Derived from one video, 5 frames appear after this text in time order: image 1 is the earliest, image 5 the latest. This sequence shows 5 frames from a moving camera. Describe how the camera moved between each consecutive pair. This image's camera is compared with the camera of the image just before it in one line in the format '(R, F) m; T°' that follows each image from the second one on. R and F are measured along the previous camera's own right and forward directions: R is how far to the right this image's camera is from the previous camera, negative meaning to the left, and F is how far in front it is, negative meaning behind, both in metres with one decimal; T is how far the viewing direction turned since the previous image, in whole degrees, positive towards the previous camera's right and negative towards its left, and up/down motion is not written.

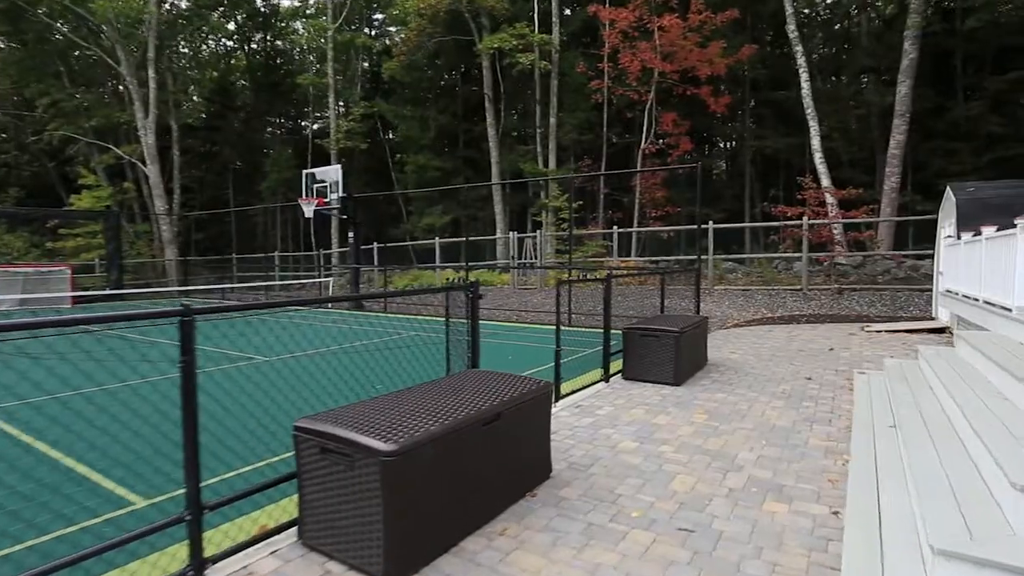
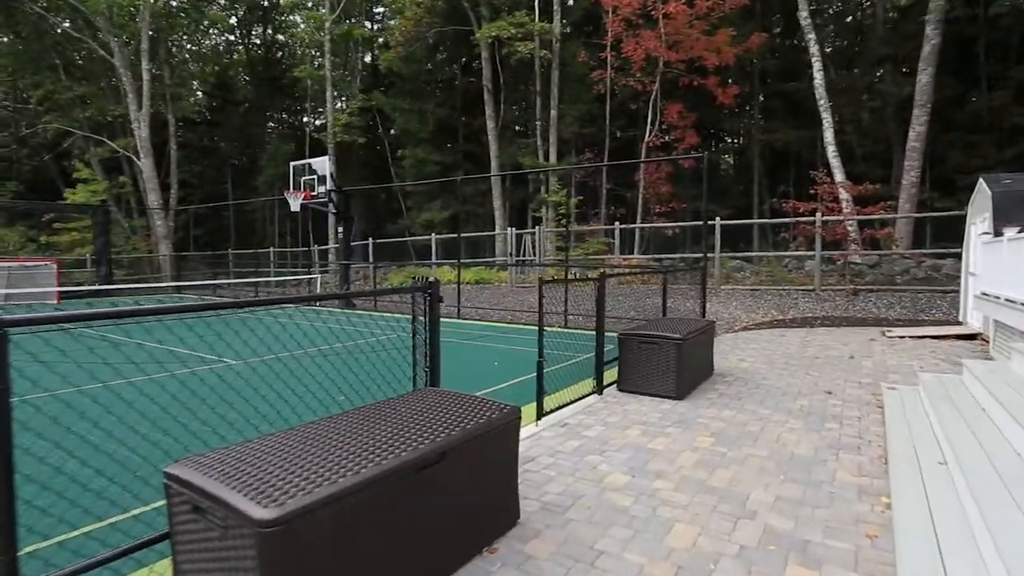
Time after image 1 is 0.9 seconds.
(+0.2, +0.5) m; -1°
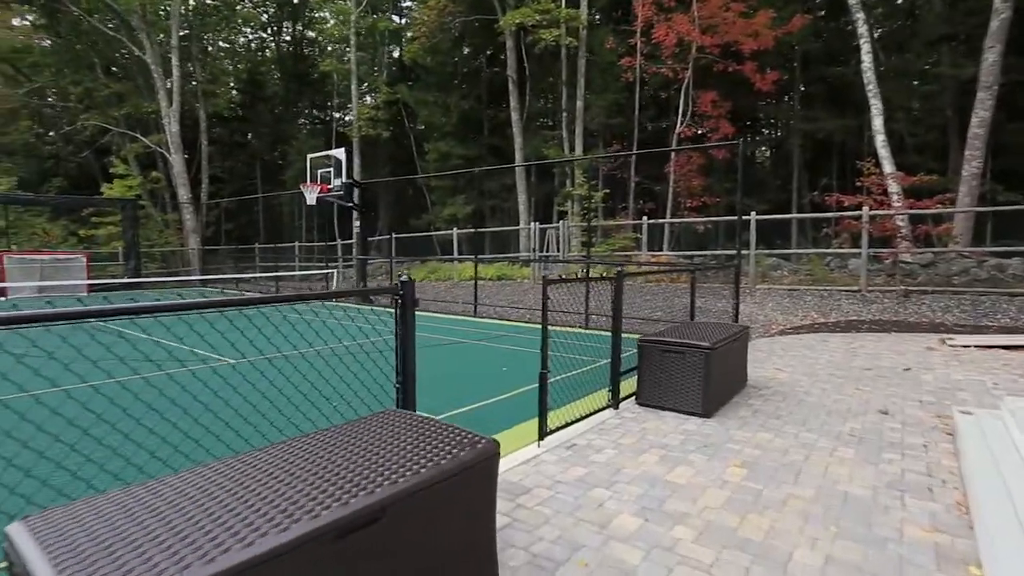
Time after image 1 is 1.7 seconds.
(+0.2, +0.5) m; -3°
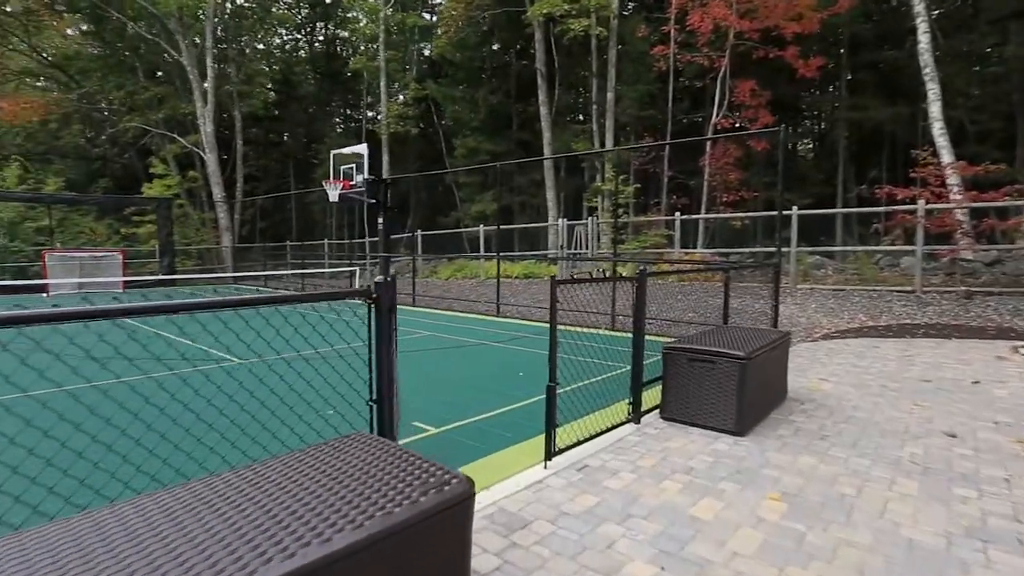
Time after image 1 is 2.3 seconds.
(+0.2, +0.3) m; -4°
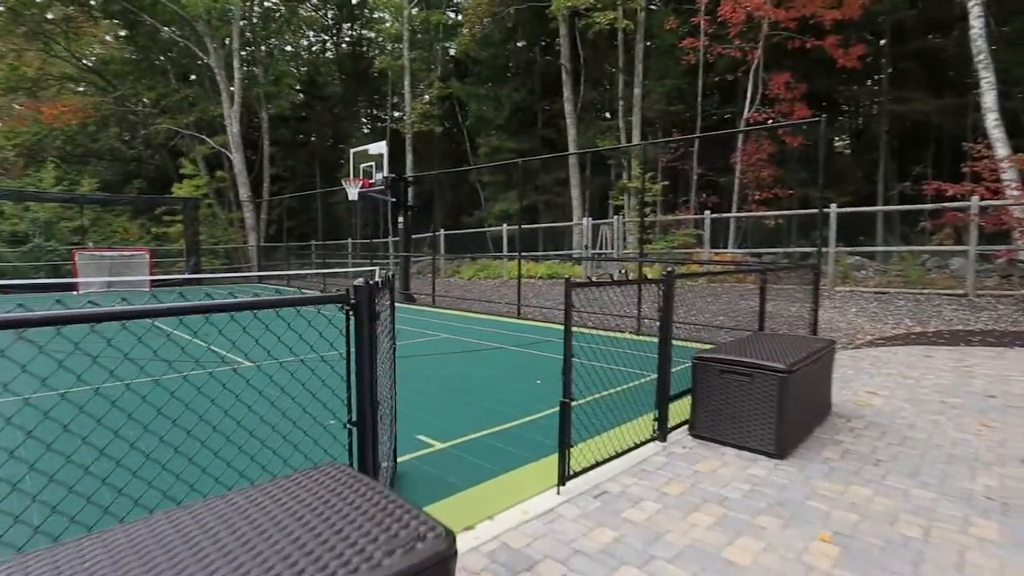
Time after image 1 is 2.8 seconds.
(+0.1, +0.3) m; -3°
